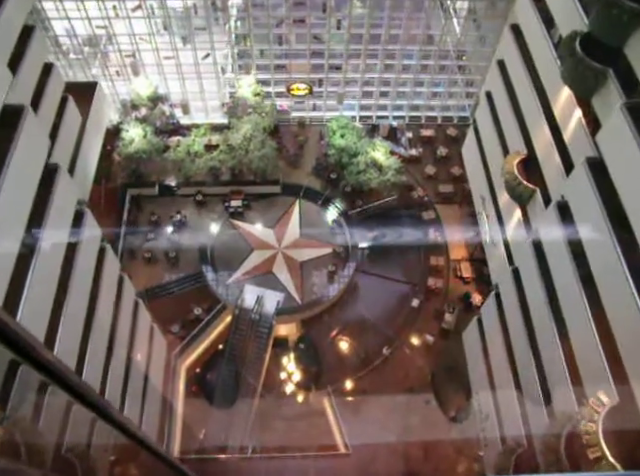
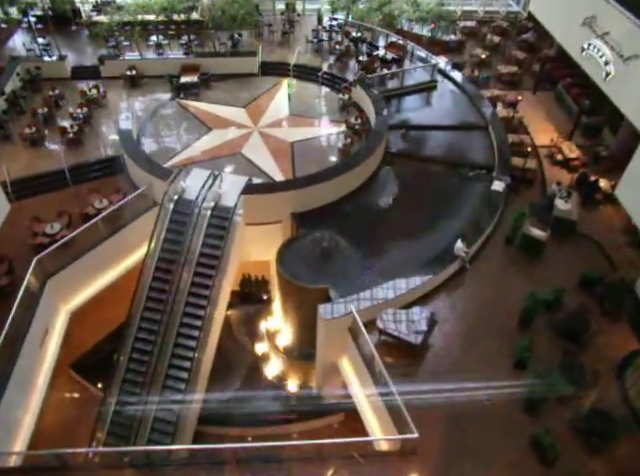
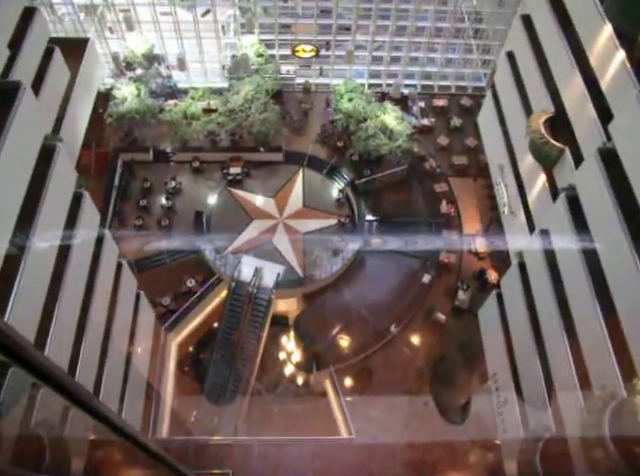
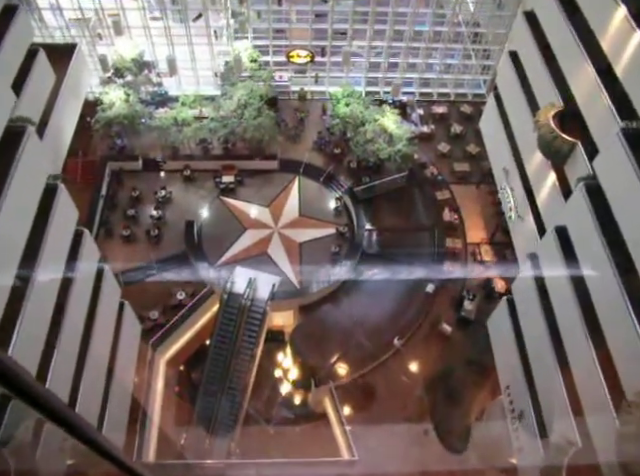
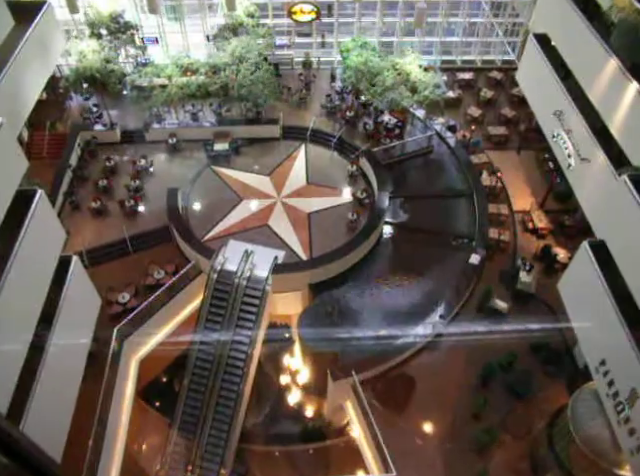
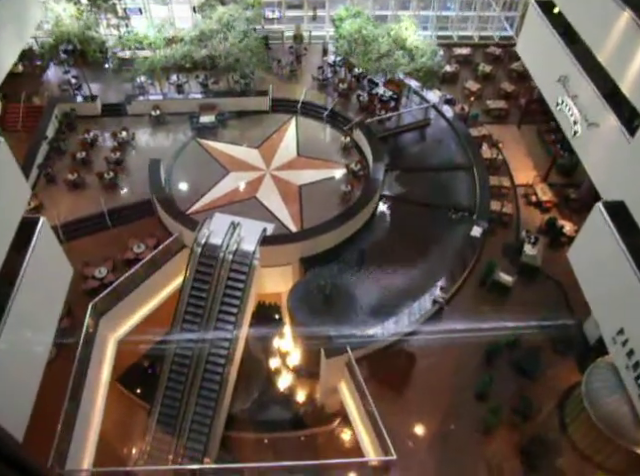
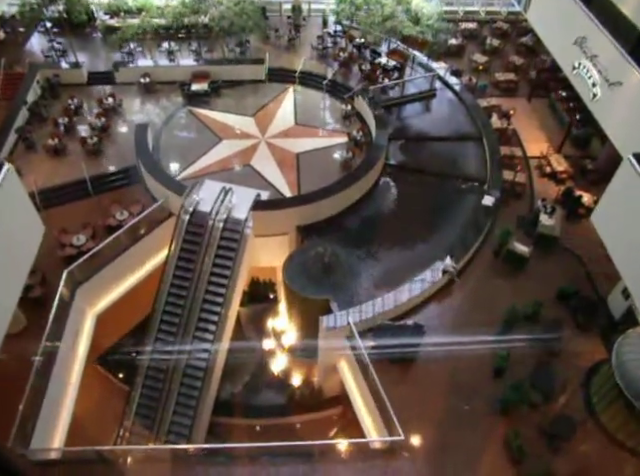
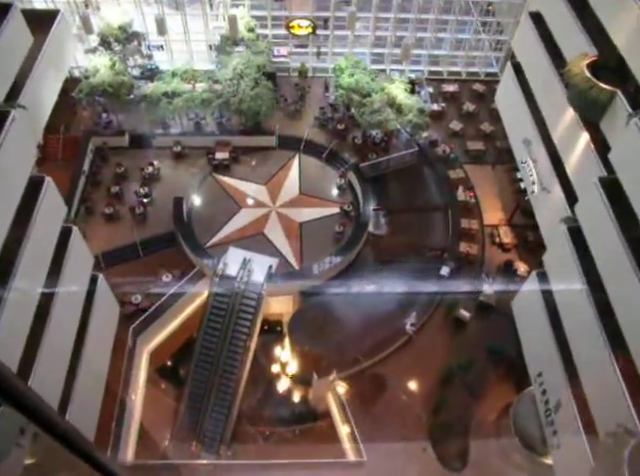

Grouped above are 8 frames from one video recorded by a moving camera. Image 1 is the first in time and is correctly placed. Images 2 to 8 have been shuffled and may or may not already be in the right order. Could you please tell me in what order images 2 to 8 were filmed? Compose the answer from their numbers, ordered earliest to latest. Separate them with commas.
3, 4, 8, 5, 6, 7, 2
